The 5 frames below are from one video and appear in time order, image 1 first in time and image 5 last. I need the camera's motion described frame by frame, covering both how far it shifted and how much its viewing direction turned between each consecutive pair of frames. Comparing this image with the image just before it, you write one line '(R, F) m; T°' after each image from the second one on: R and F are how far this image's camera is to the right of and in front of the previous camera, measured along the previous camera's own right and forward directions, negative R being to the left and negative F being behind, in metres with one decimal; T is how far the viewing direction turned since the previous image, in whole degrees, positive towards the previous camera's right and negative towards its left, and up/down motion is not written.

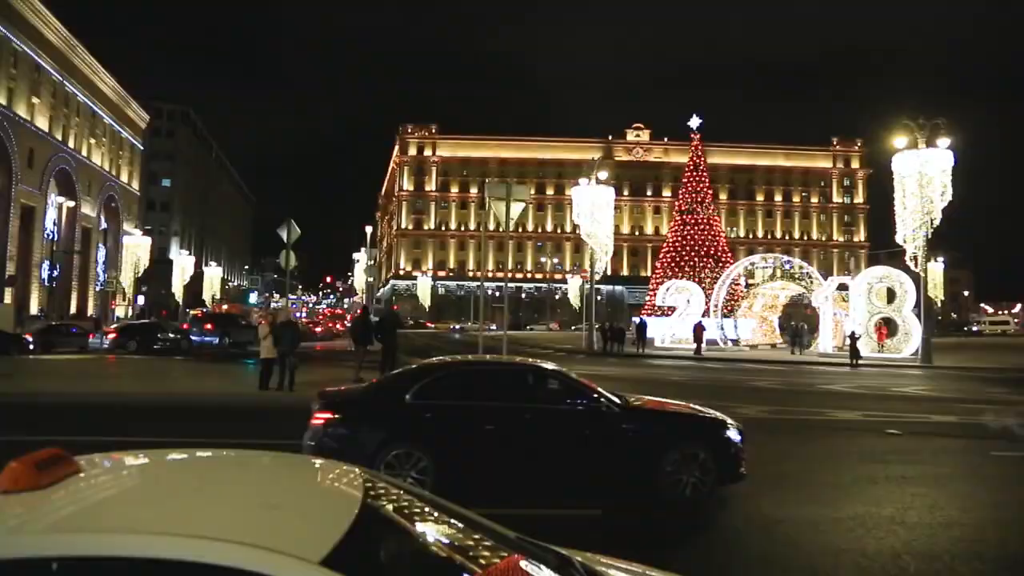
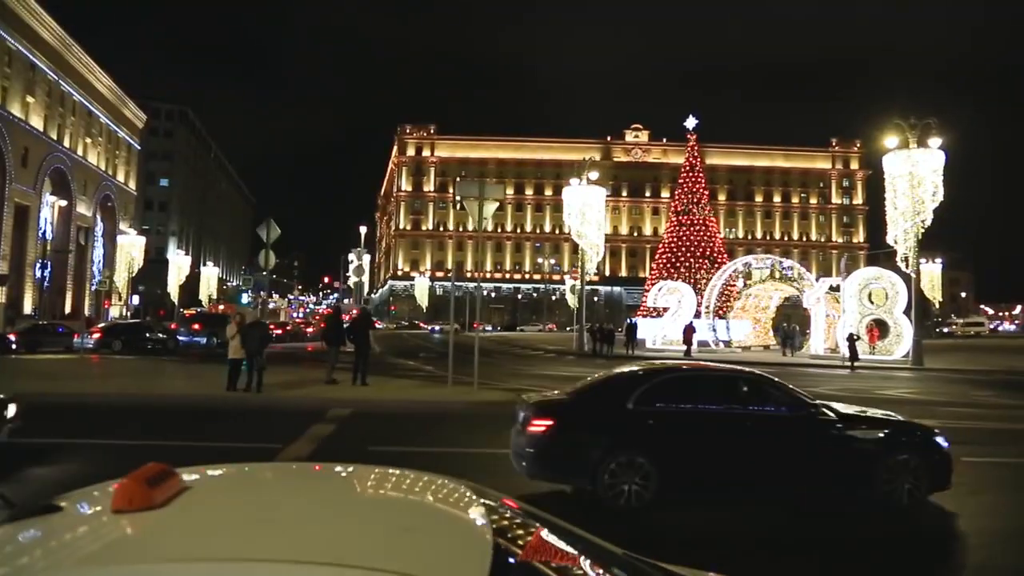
(+0.6, +0.3) m; 0°
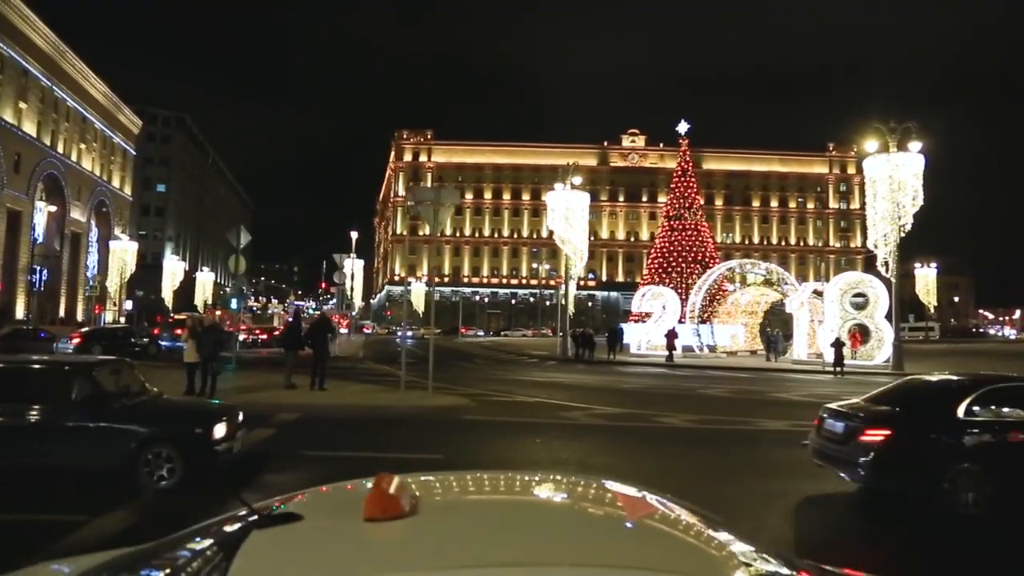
(+1.0, +0.1) m; 0°
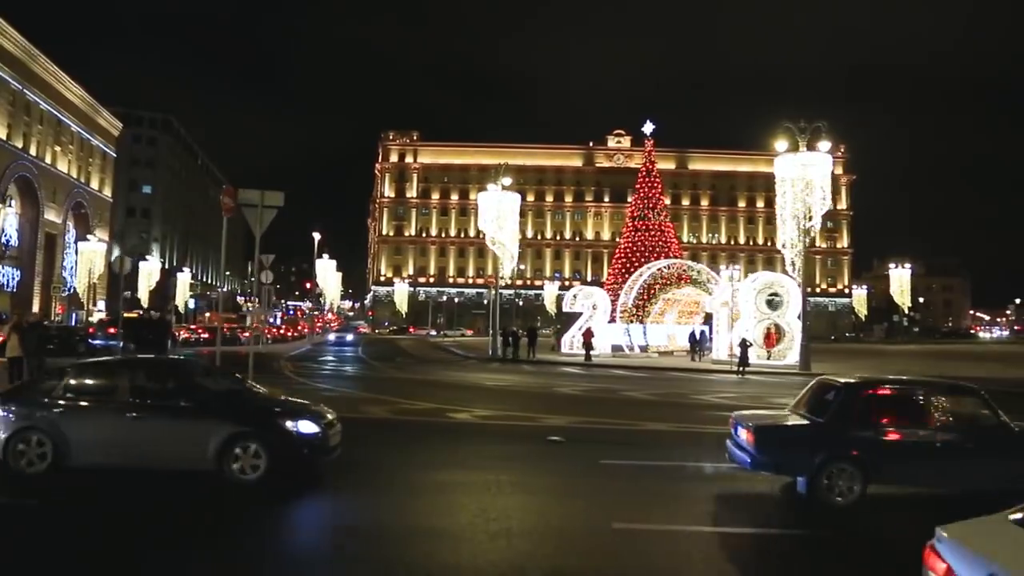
(+4.1, -0.3) m; -1°
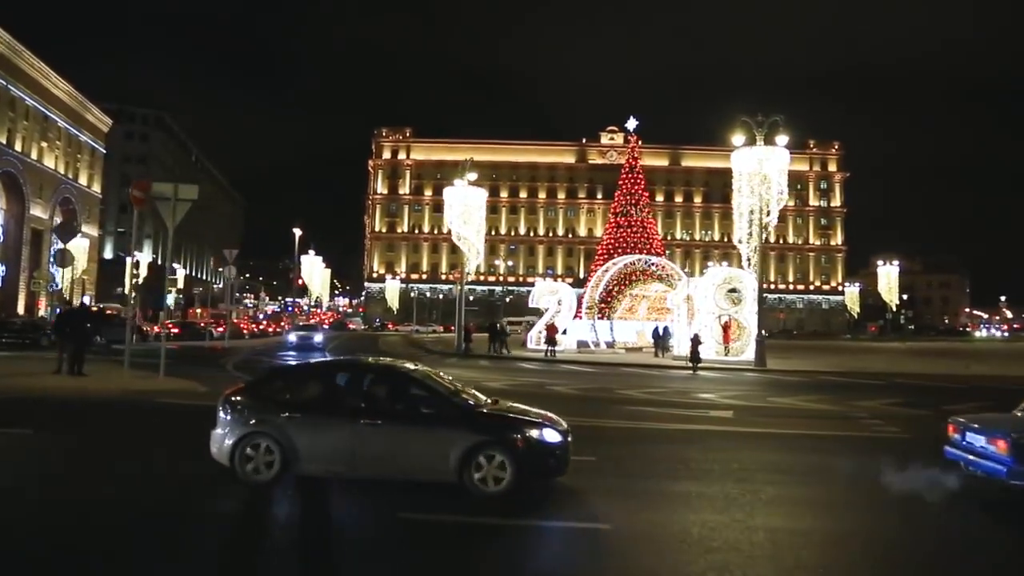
(+2.0, +0.1) m; -1°
